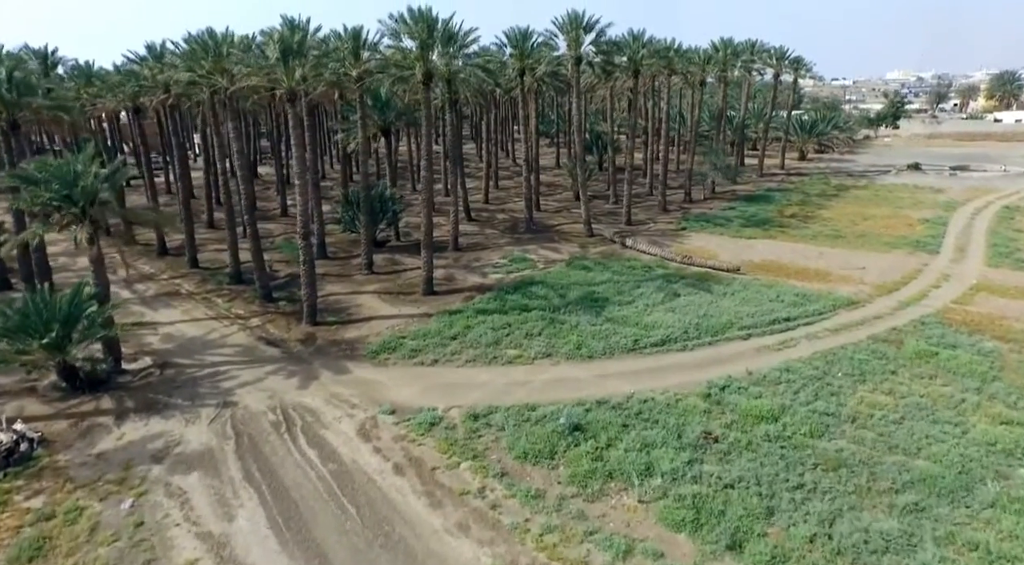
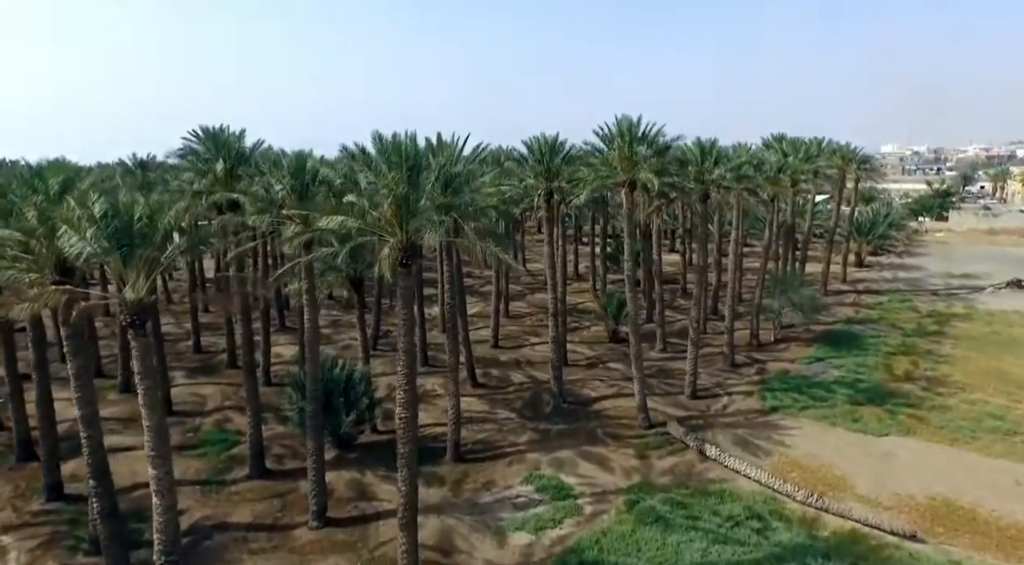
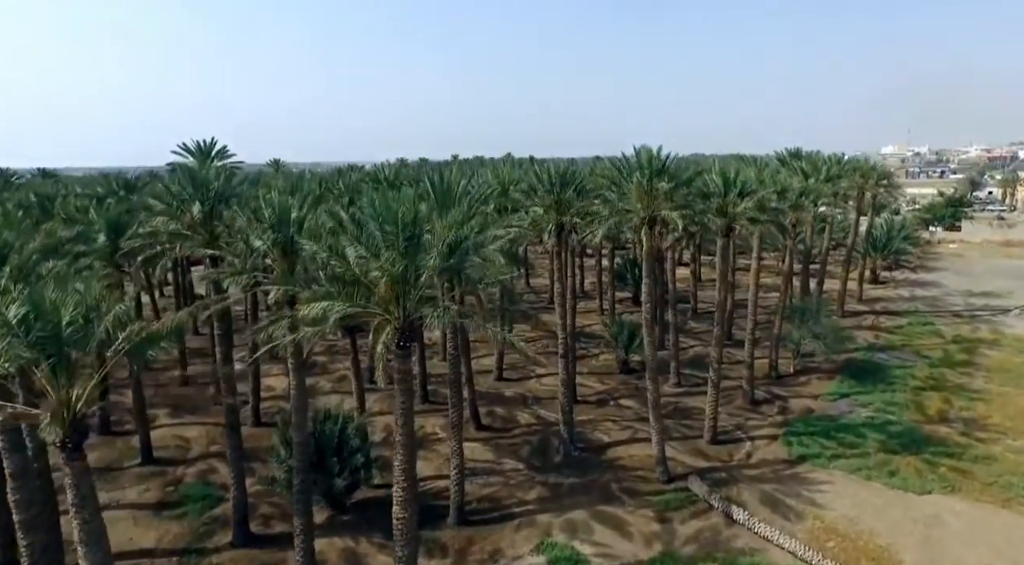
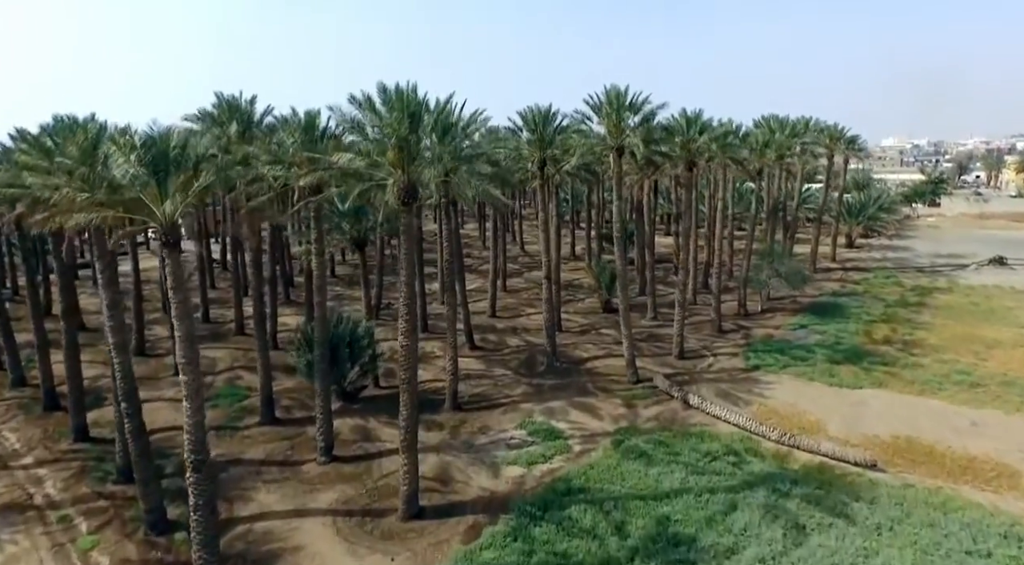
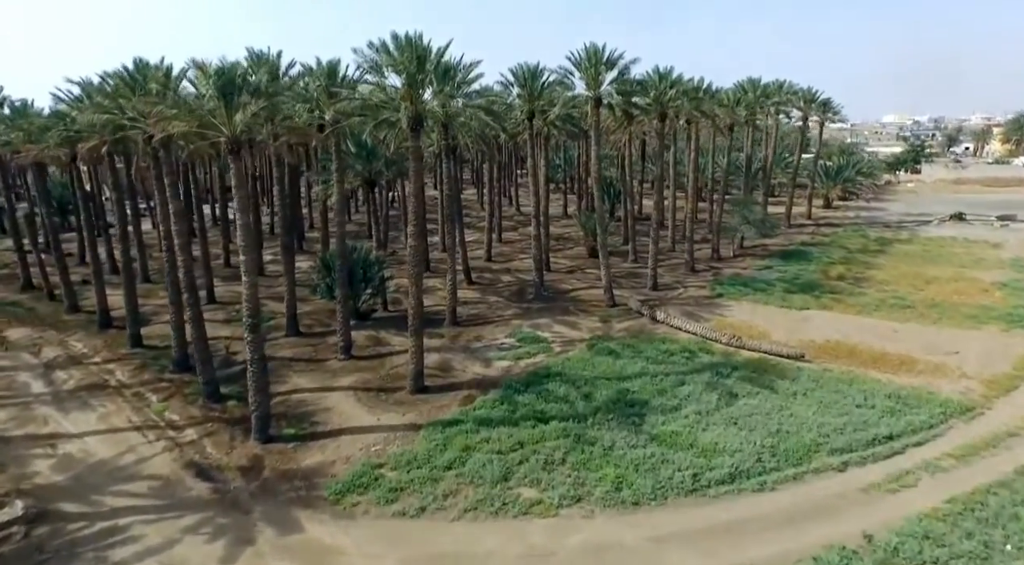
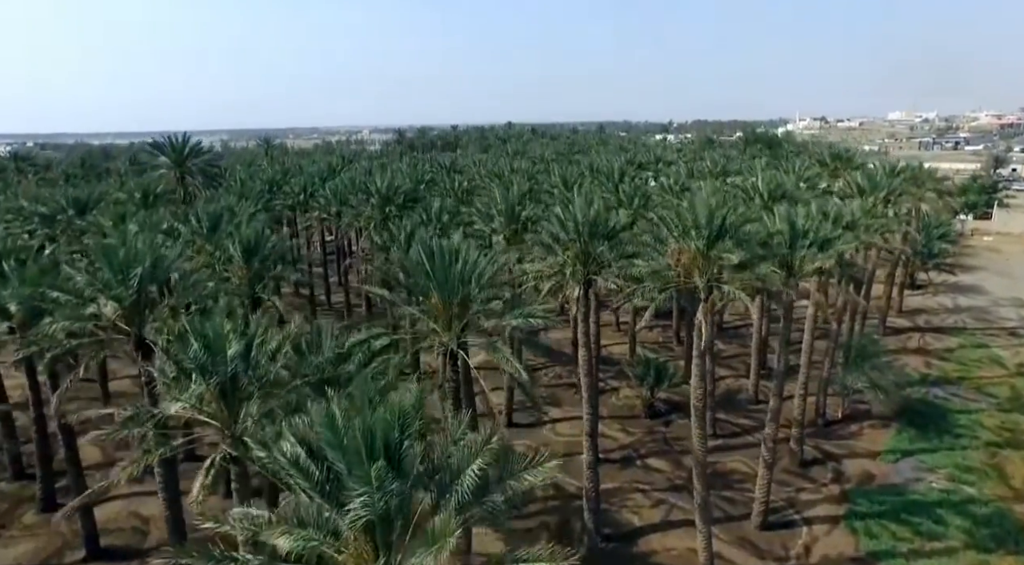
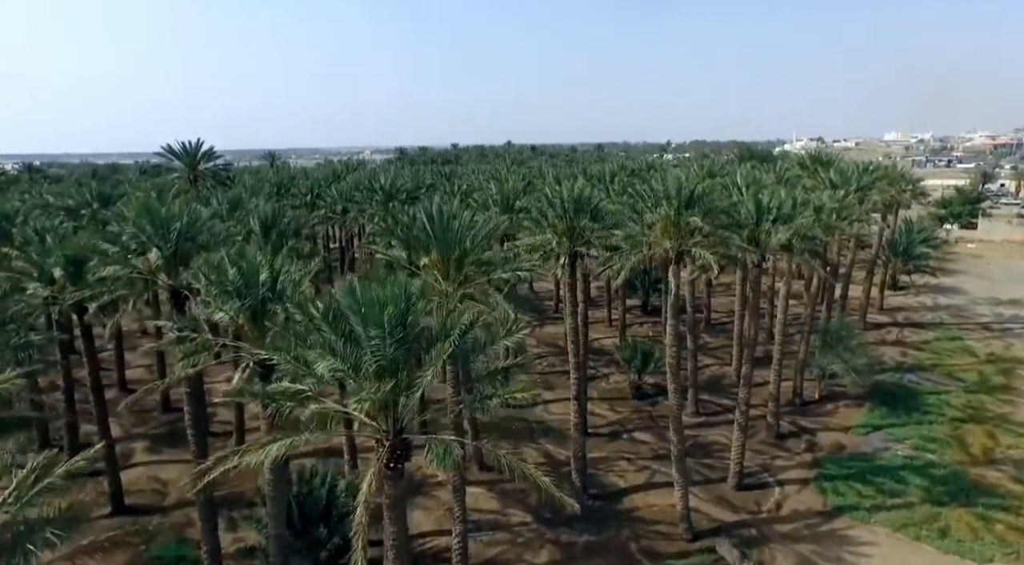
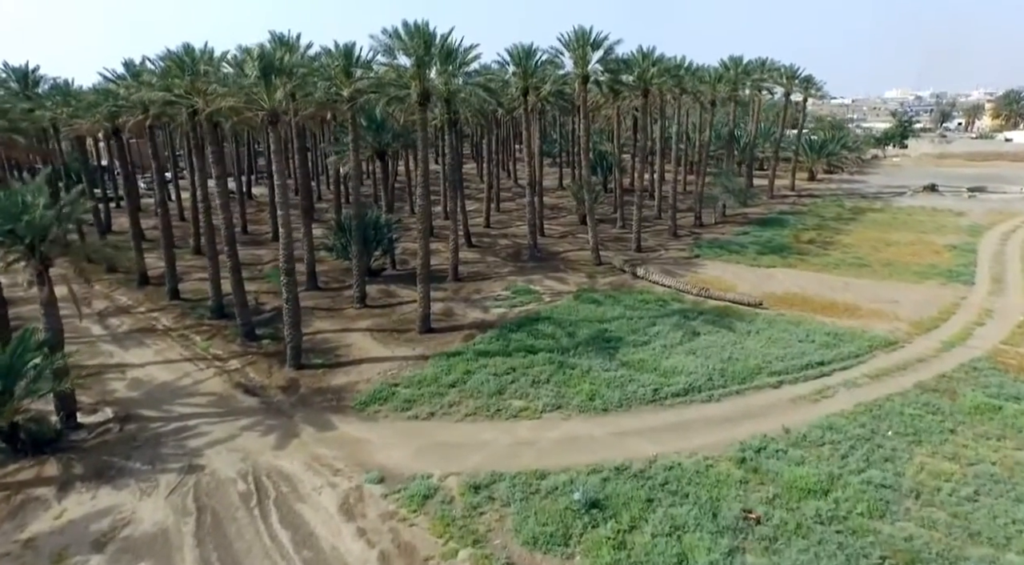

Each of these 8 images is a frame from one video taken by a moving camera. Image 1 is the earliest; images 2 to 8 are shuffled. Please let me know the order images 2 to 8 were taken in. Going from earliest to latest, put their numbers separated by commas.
8, 5, 4, 2, 3, 7, 6
